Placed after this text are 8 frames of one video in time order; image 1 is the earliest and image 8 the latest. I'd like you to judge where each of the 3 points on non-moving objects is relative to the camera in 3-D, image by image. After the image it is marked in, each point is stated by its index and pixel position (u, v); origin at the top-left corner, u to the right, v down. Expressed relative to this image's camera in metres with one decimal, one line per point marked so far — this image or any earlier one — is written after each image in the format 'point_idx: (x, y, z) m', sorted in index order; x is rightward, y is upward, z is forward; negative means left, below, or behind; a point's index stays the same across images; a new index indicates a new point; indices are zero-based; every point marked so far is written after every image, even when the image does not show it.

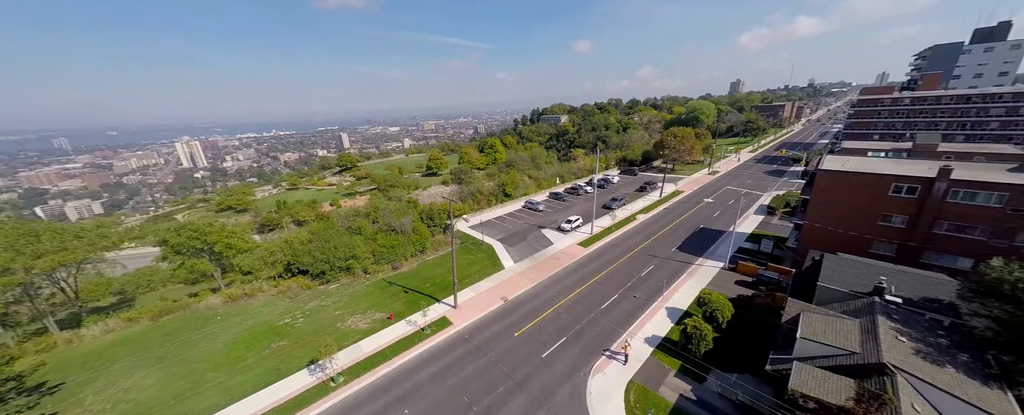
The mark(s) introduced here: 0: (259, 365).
0: (-14.5, -9.0, +18.3) m
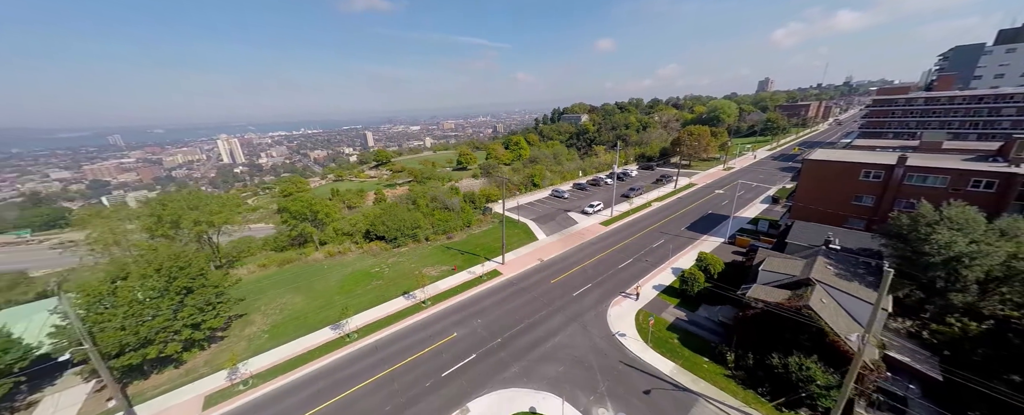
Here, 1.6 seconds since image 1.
0: (-11.4, -6.8, +25.5) m
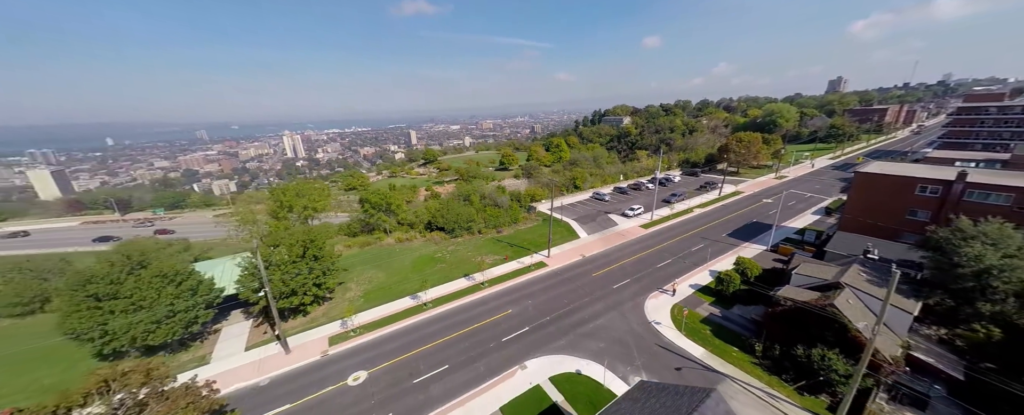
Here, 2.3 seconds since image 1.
0: (-7.2, -6.2, +30.1) m
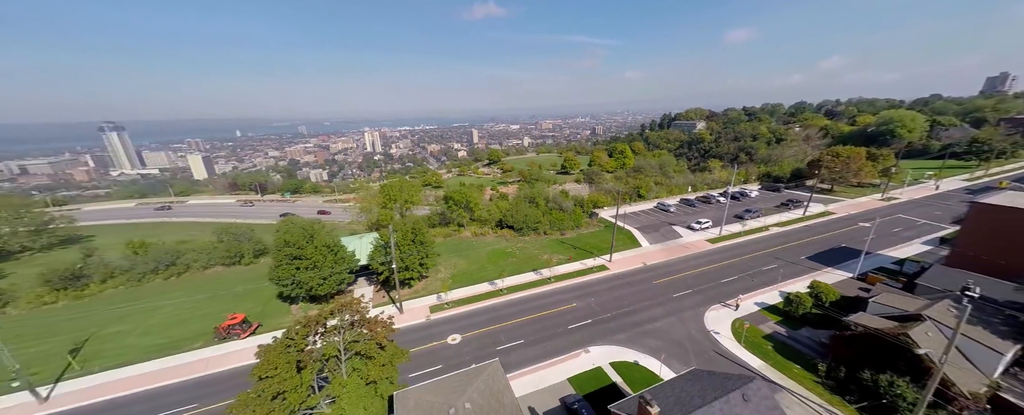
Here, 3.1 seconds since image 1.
0: (-0.4, -6.2, +34.3) m
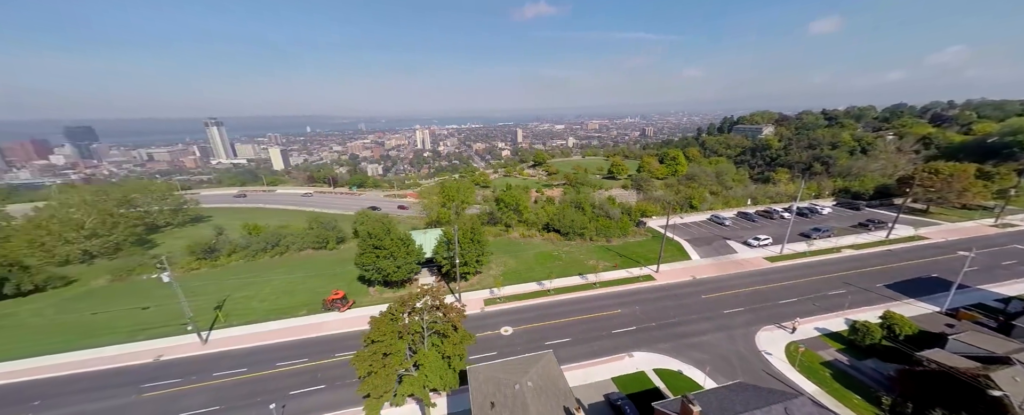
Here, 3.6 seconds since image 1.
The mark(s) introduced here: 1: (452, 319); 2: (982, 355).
0: (+4.8, -6.8, +35.9) m
1: (-2.8, -5.5, +15.4) m
2: (+27.0, -8.4, +18.3) m
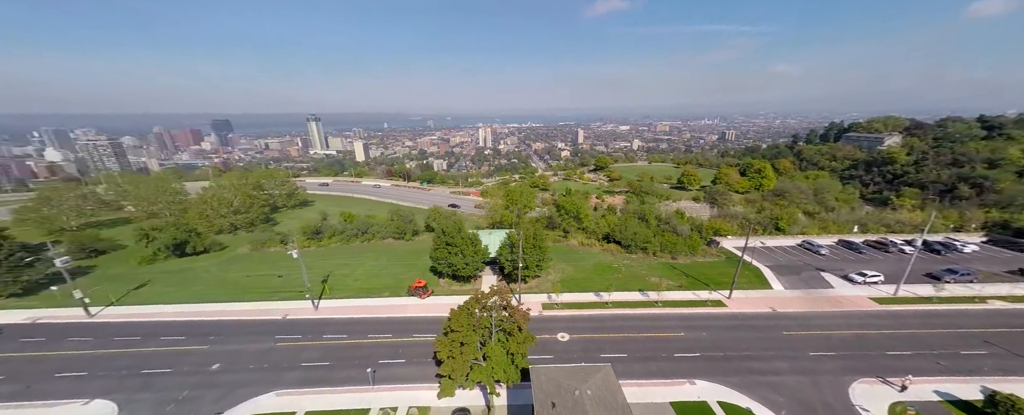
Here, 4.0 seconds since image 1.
0: (+11.5, -8.2, +35.4) m
1: (+0.3, -5.9, +16.7) m
2: (+29.9, -11.2, +14.1) m
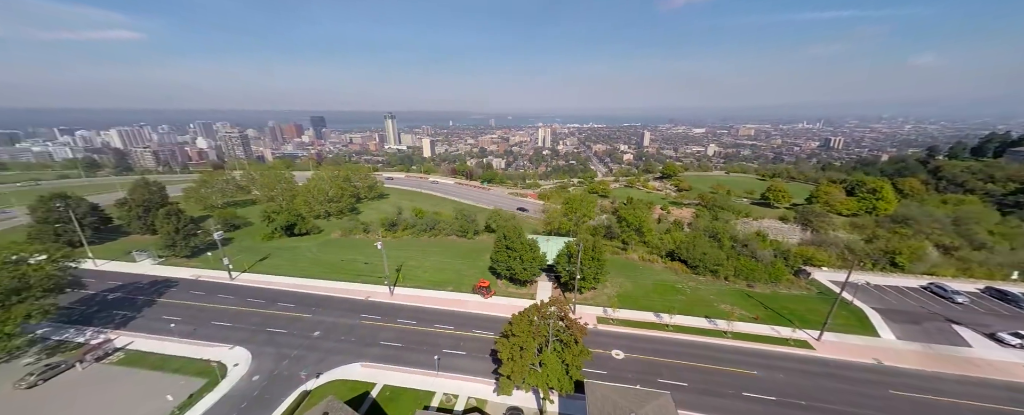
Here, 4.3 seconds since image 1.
0: (+17.5, -10.1, +33.3) m
1: (+3.3, -6.6, +16.9) m
2: (+31.5, -14.1, +9.0) m
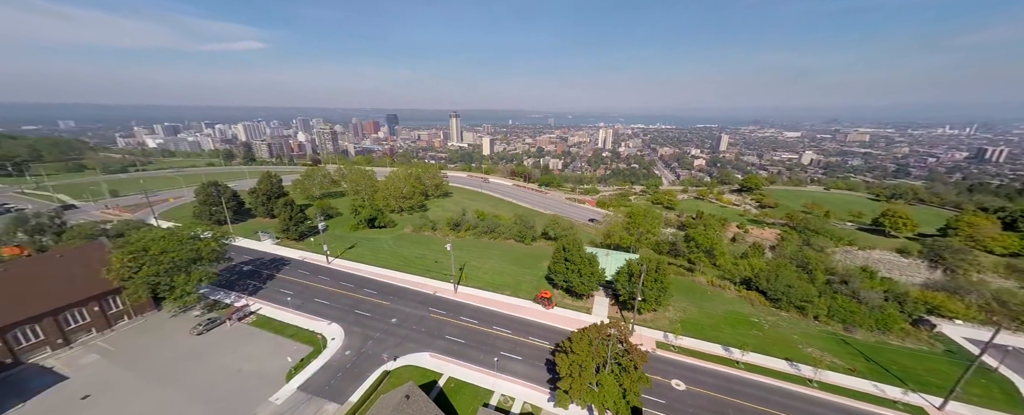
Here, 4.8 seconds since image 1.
0: (+22.8, -12.5, +30.1) m
1: (+6.3, -7.7, +16.5) m
2: (+31.9, -17.0, +3.6) m
